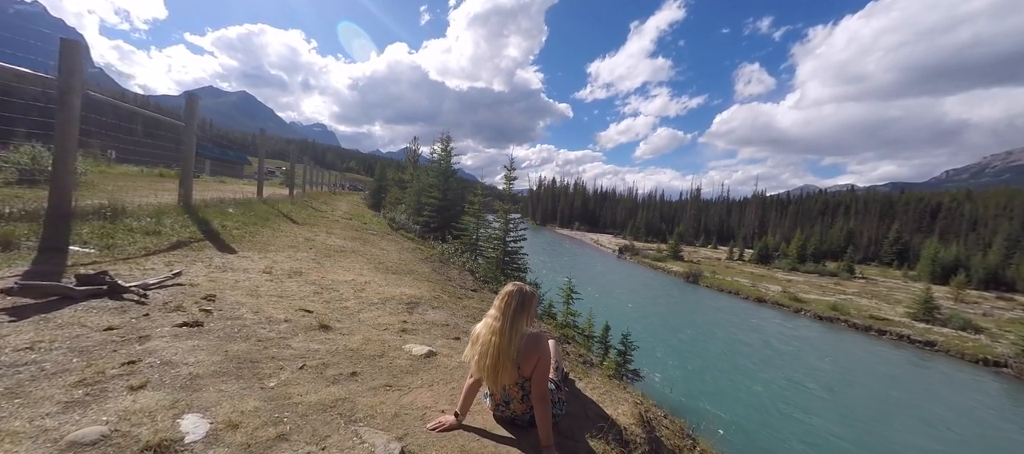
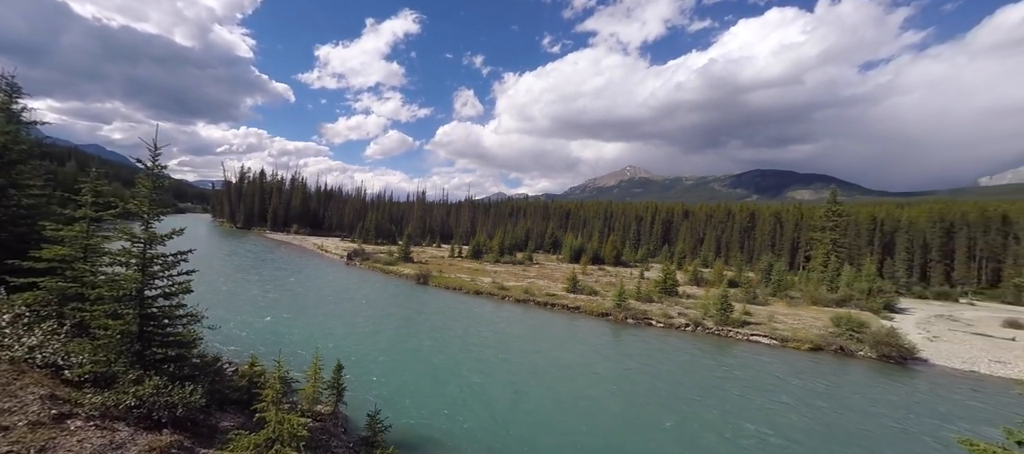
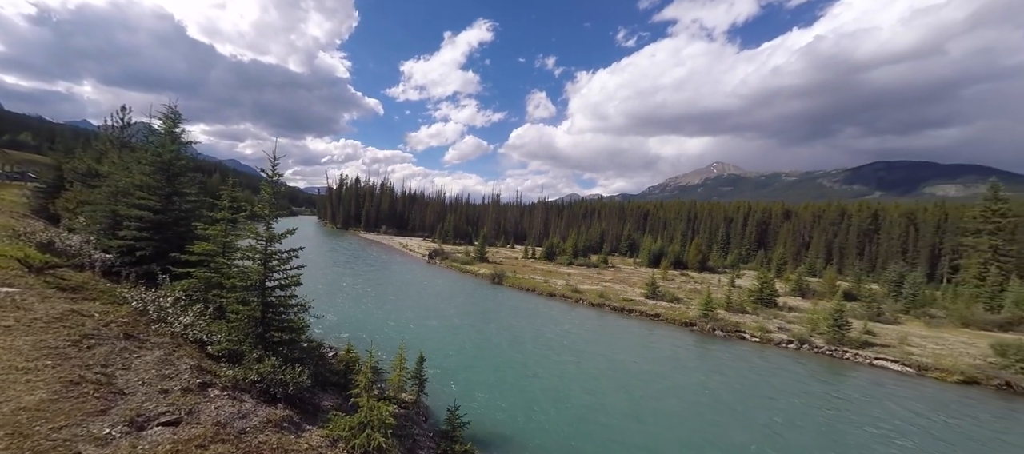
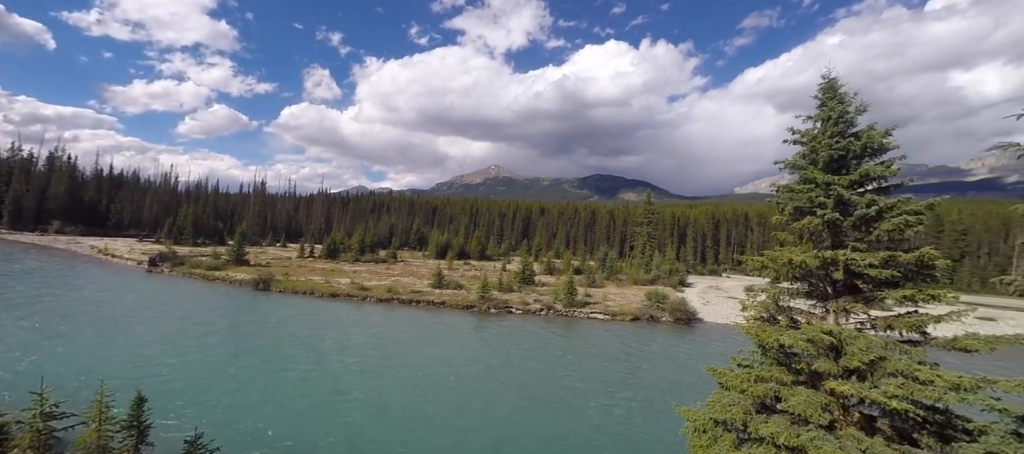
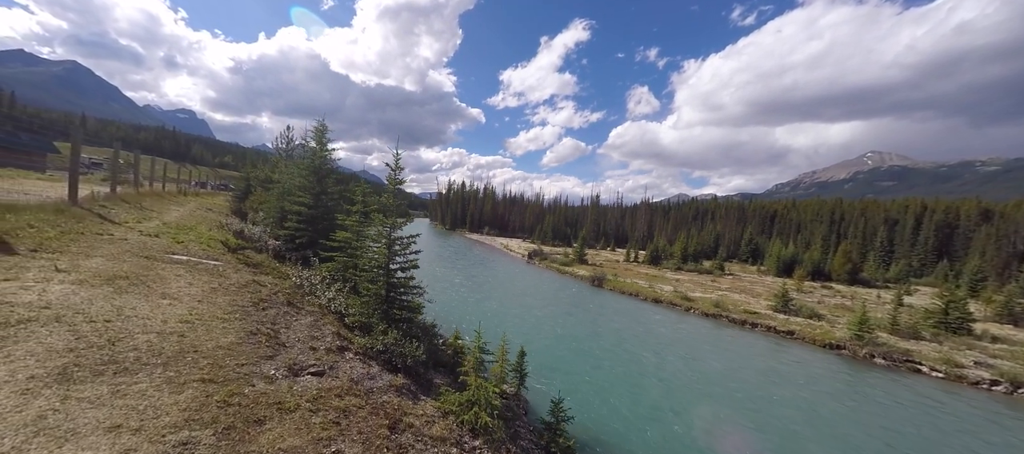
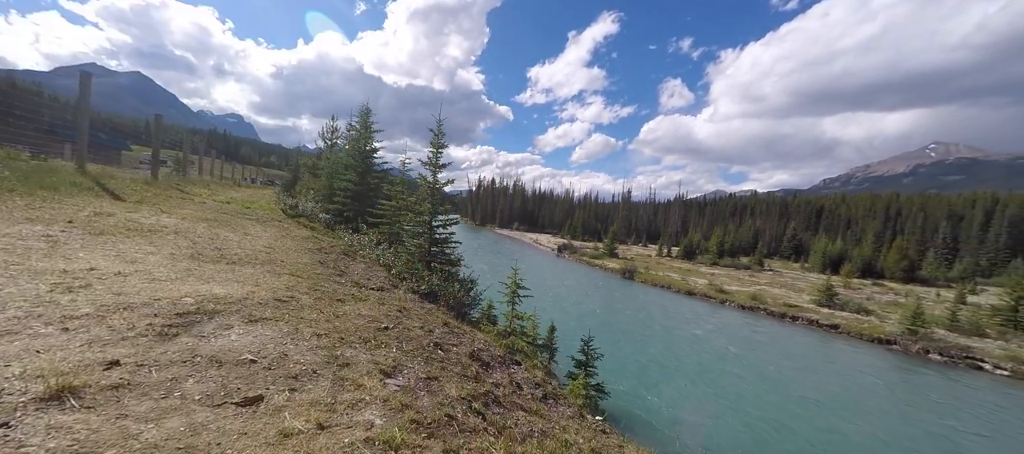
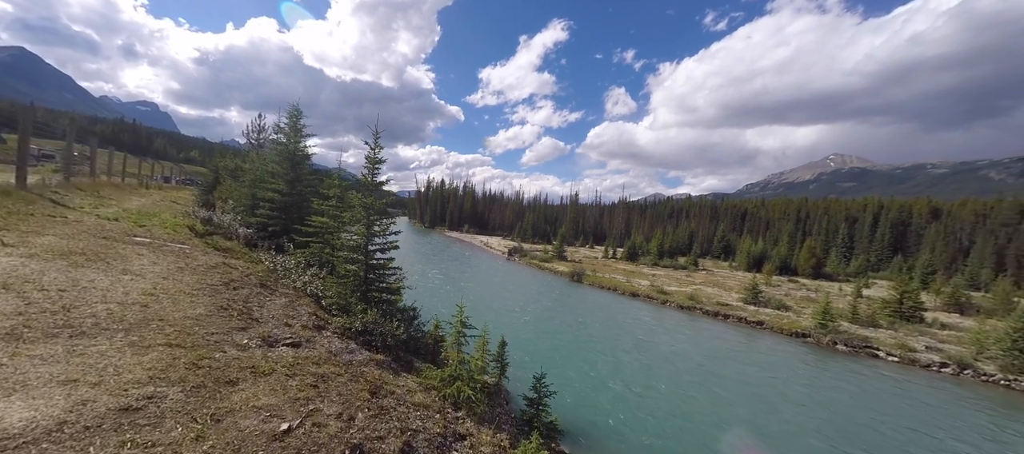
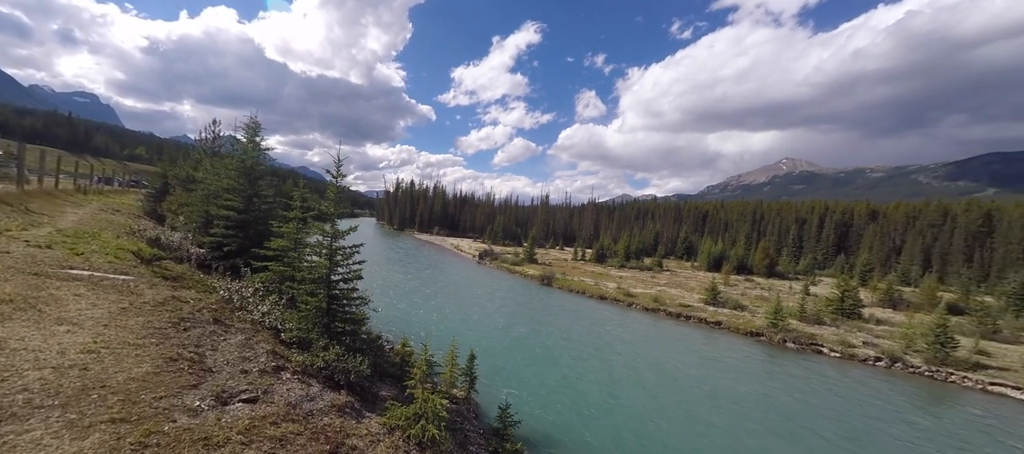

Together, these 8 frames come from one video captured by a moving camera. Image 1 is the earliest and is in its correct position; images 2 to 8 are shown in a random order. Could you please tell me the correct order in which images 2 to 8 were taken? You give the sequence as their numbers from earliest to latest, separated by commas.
6, 7, 5, 8, 3, 2, 4
